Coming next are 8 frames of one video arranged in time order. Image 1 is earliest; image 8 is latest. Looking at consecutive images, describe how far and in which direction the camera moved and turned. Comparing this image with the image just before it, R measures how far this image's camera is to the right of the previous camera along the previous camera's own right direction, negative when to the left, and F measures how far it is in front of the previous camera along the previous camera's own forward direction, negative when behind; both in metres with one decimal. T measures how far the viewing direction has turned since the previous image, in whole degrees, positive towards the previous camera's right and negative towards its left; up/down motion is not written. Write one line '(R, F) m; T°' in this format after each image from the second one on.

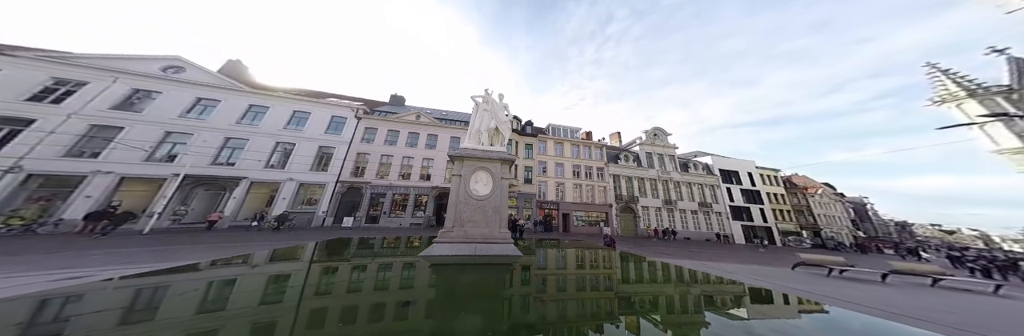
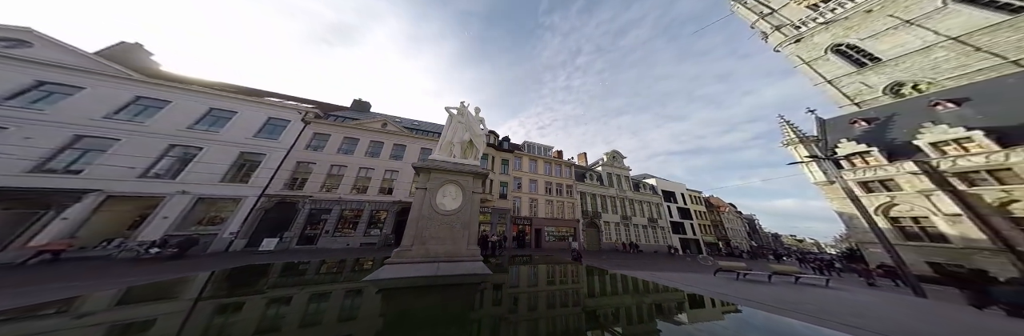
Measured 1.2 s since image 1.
(+0.1, 0.0) m; +8°
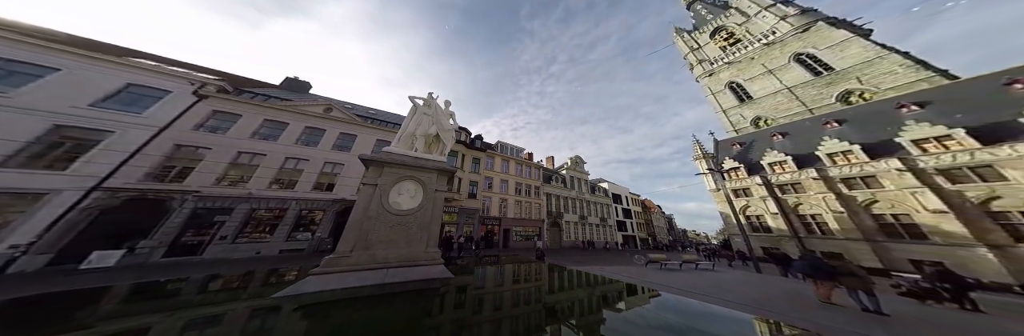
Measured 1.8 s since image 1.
(+0.2, +0.1) m; +10°
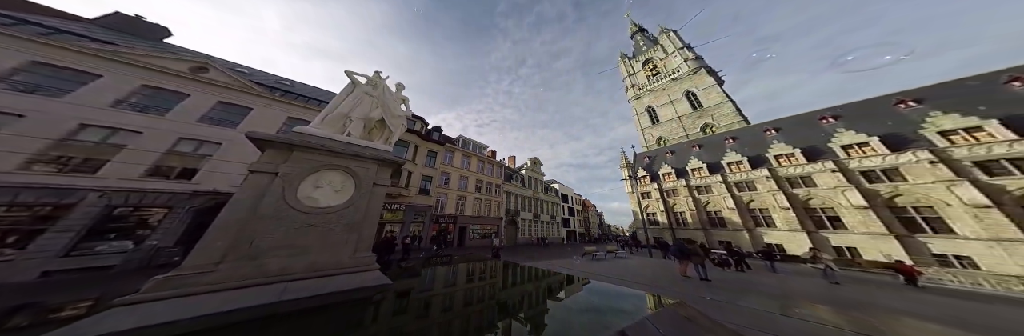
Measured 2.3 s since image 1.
(-0.9, +1.9) m; +12°
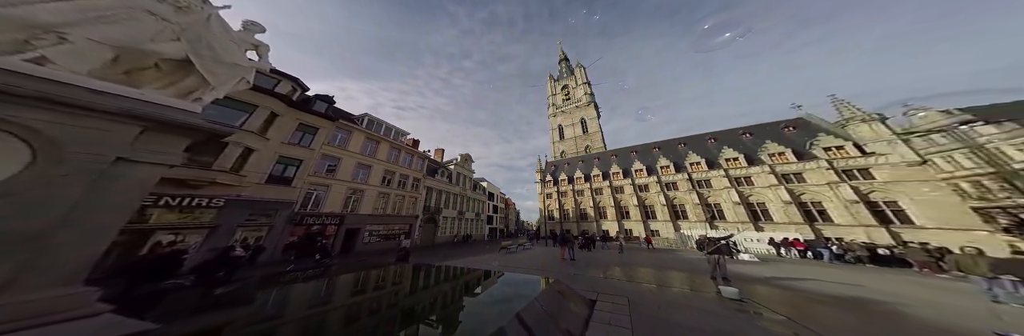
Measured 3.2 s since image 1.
(+1.7, -0.9) m; +25°
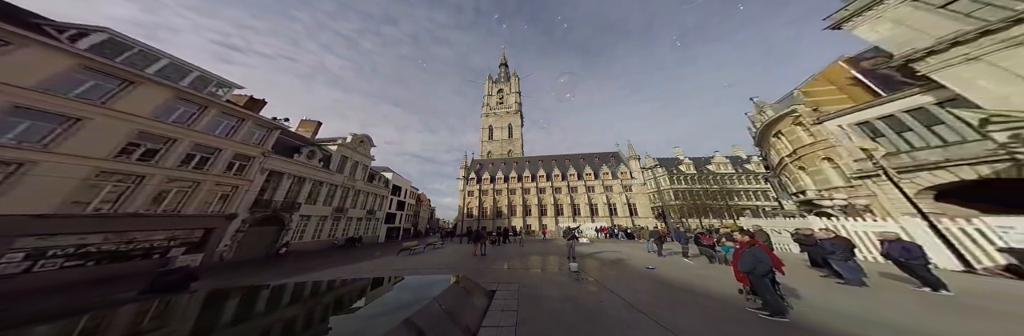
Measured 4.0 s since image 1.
(-0.5, -1.0) m; +24°
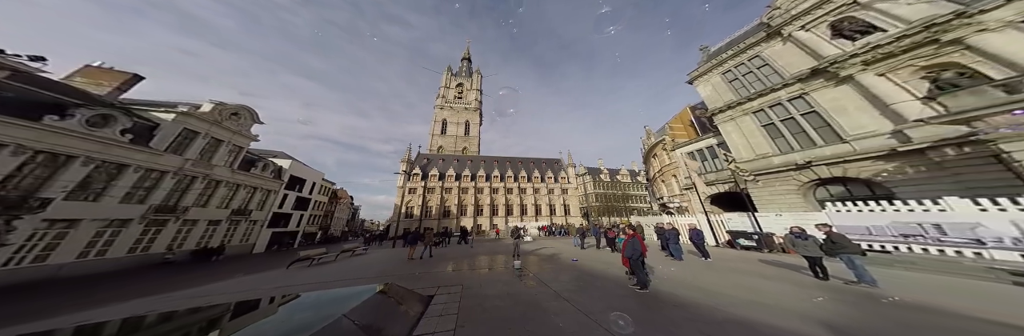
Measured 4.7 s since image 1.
(+0.1, 0.0) m; +17°
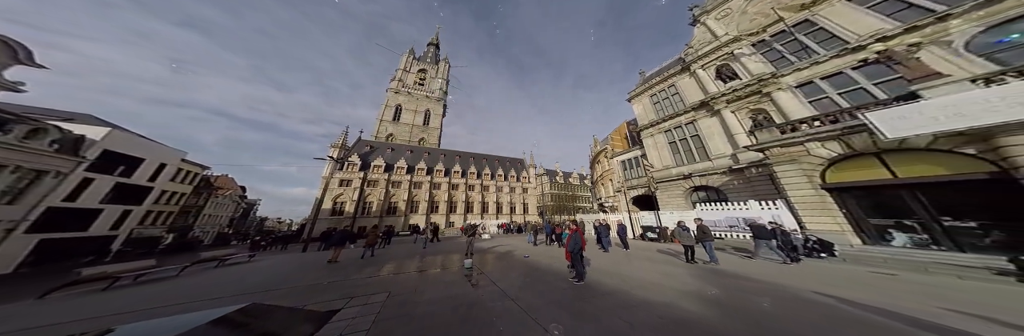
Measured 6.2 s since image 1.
(+0.1, +0.1) m; +13°
